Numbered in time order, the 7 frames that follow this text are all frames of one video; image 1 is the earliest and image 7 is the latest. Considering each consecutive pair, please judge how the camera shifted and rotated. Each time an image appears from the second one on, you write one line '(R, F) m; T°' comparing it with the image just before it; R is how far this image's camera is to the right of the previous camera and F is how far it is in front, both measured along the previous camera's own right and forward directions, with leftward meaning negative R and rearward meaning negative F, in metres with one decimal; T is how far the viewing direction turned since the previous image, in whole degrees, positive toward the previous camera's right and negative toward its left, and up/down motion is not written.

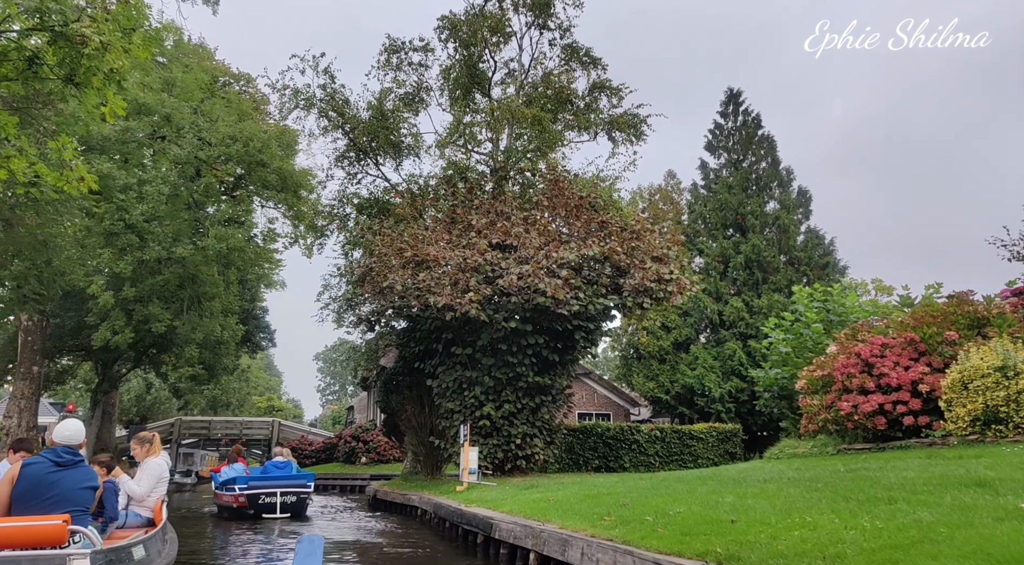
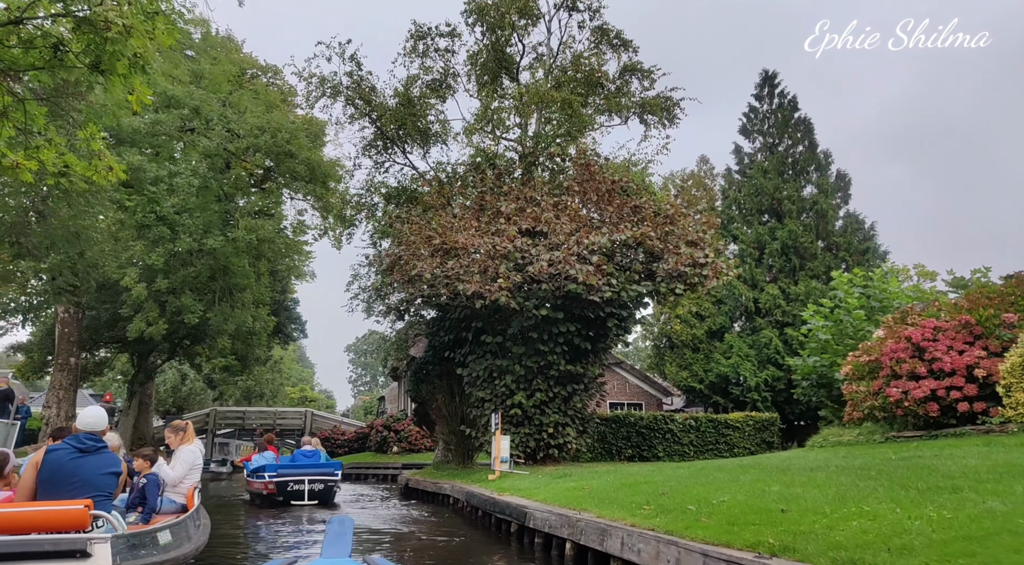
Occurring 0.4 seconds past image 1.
(0.0, +0.3) m; -2°
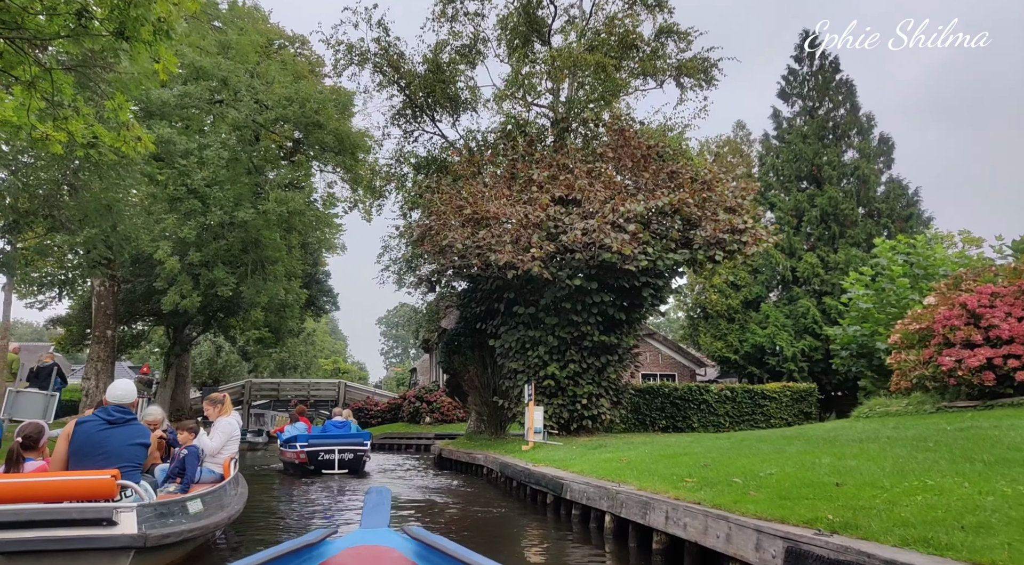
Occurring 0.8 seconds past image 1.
(-0.1, +0.3) m; -2°
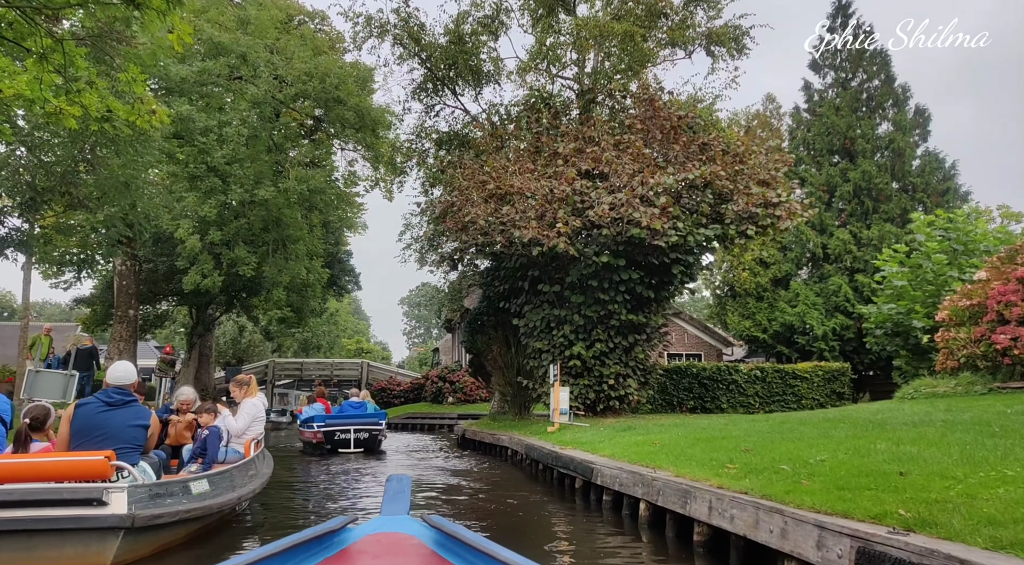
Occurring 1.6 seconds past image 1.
(-0.1, +0.4) m; -2°
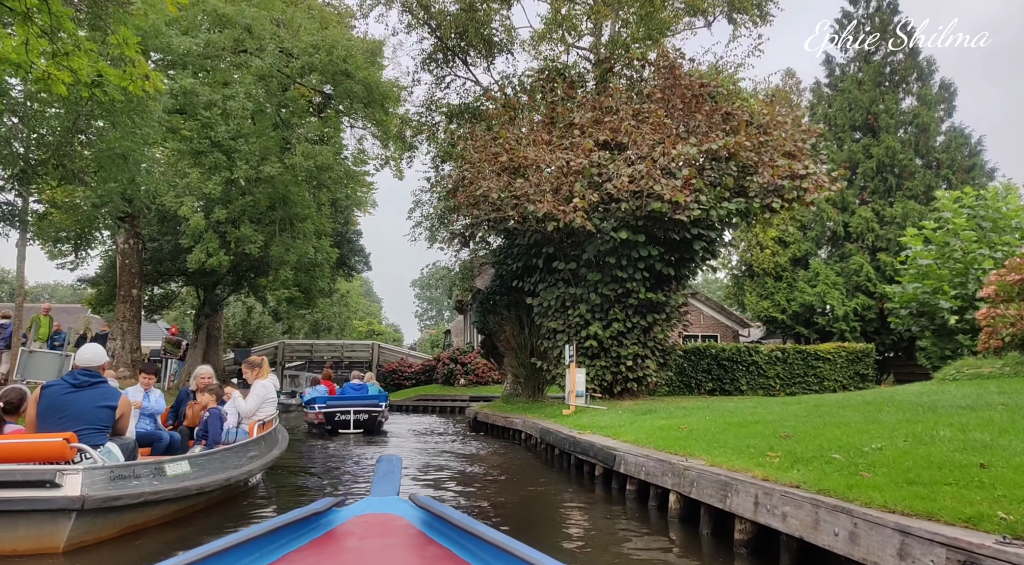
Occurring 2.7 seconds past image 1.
(0.0, +0.6) m; -1°
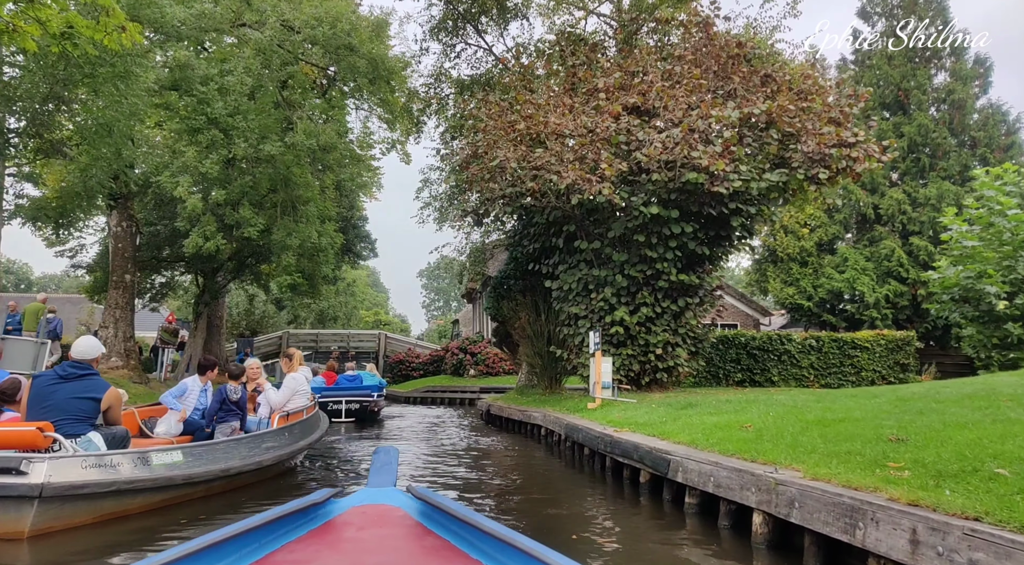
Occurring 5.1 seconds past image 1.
(-0.2, +1.3) m; -1°
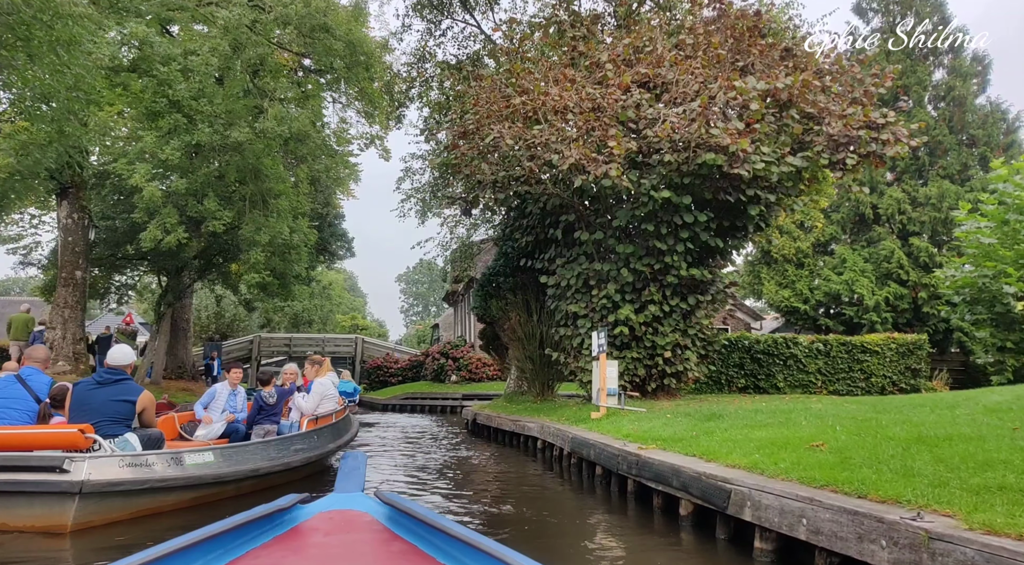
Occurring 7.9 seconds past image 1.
(-0.2, +1.4) m; +2°
